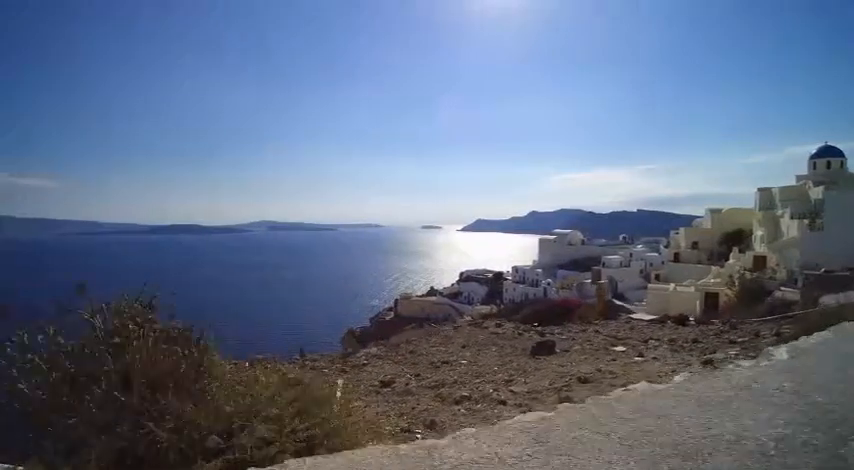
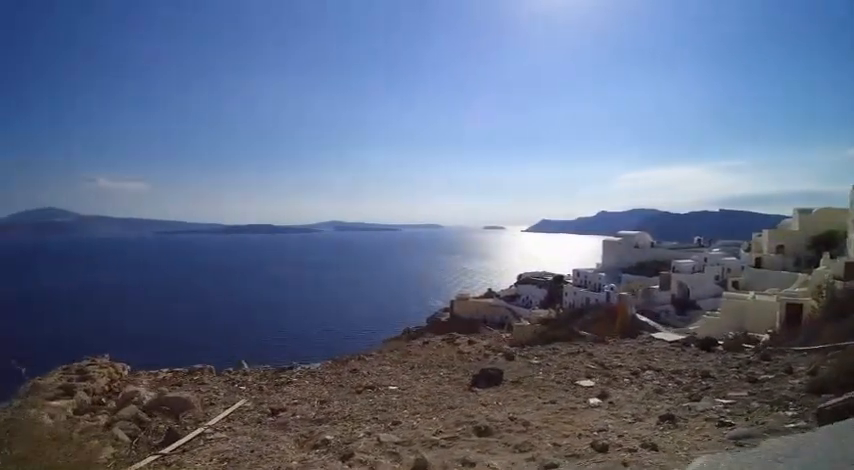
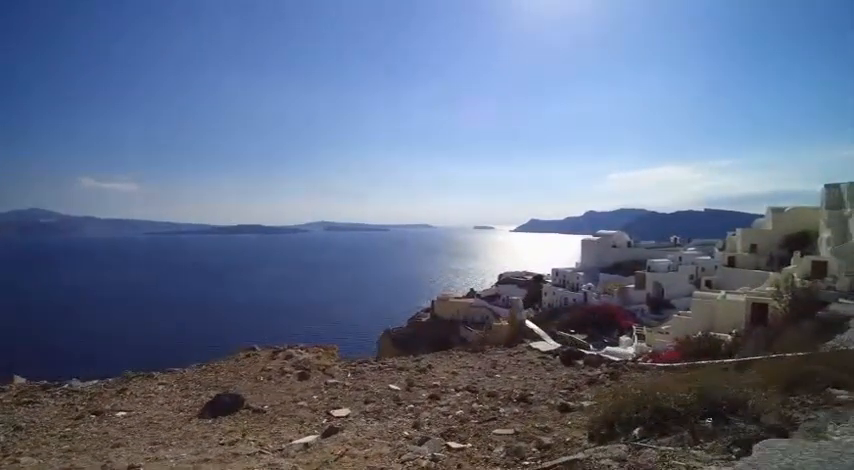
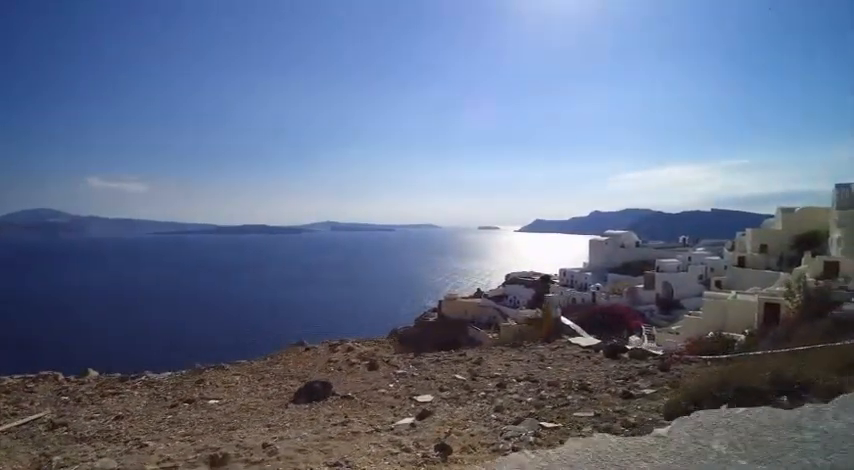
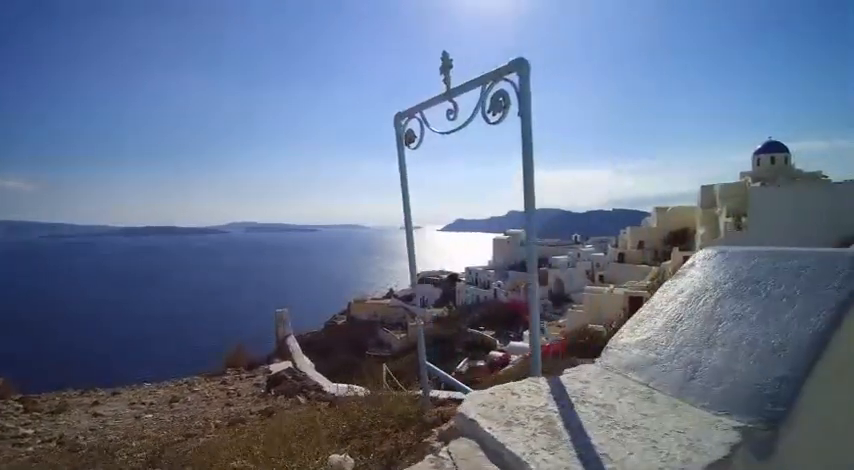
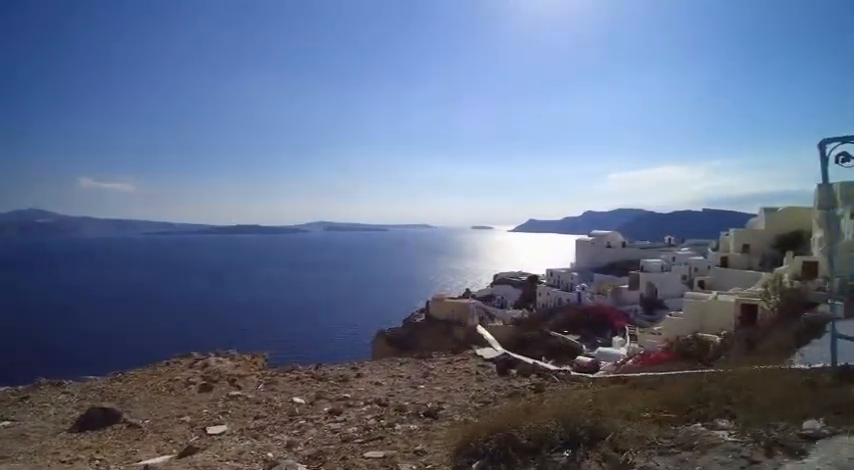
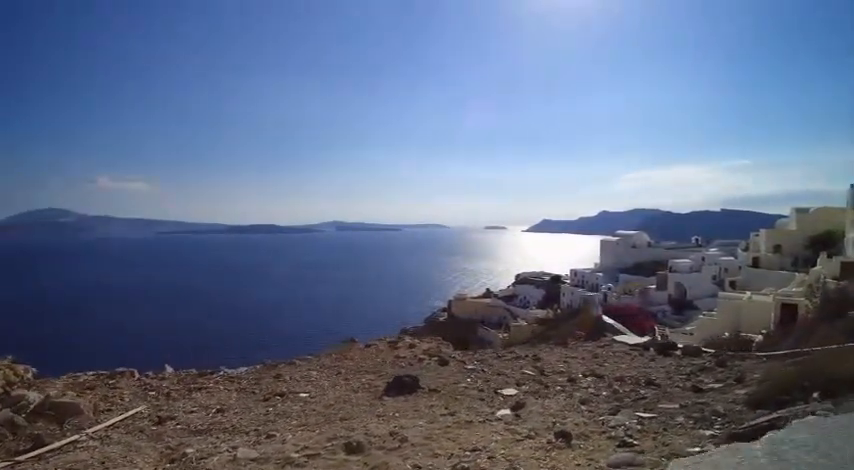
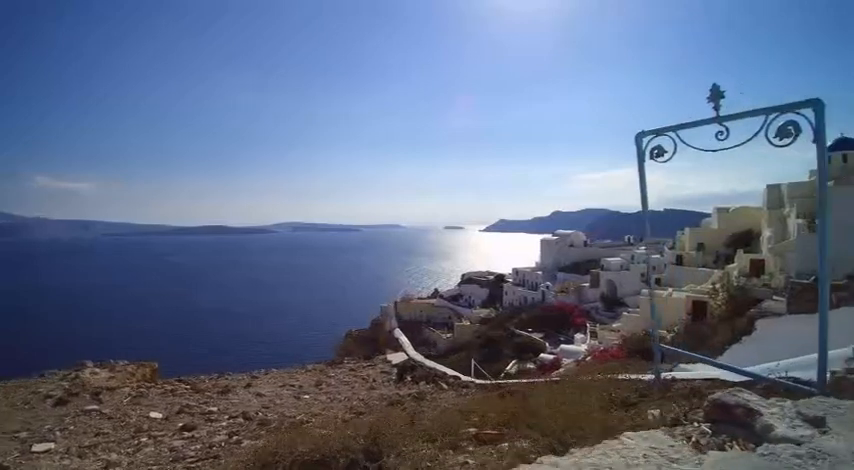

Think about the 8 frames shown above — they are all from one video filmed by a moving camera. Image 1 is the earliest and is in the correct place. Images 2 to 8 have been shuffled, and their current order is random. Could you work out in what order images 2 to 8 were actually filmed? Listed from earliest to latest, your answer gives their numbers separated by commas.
2, 7, 4, 3, 6, 8, 5
